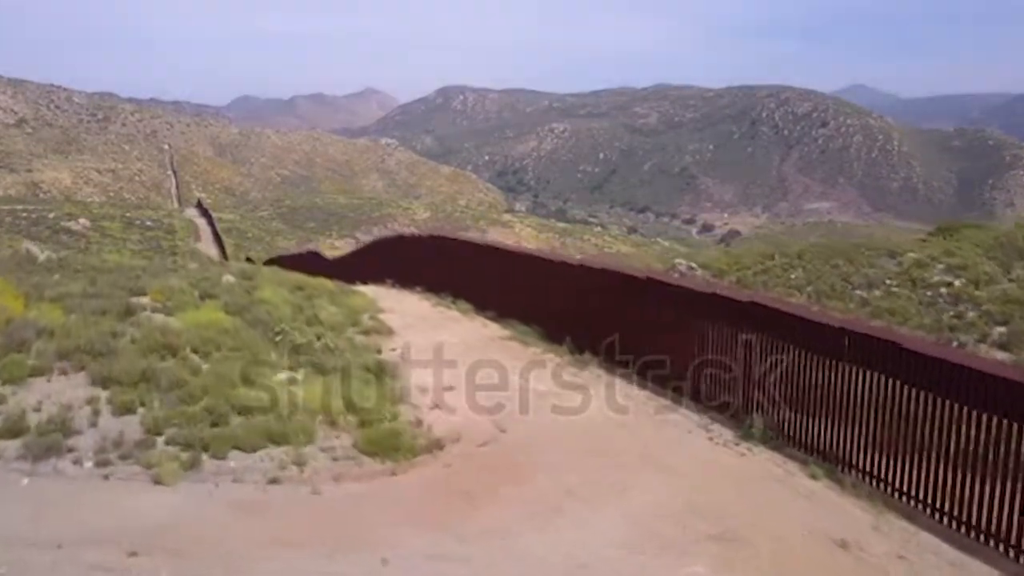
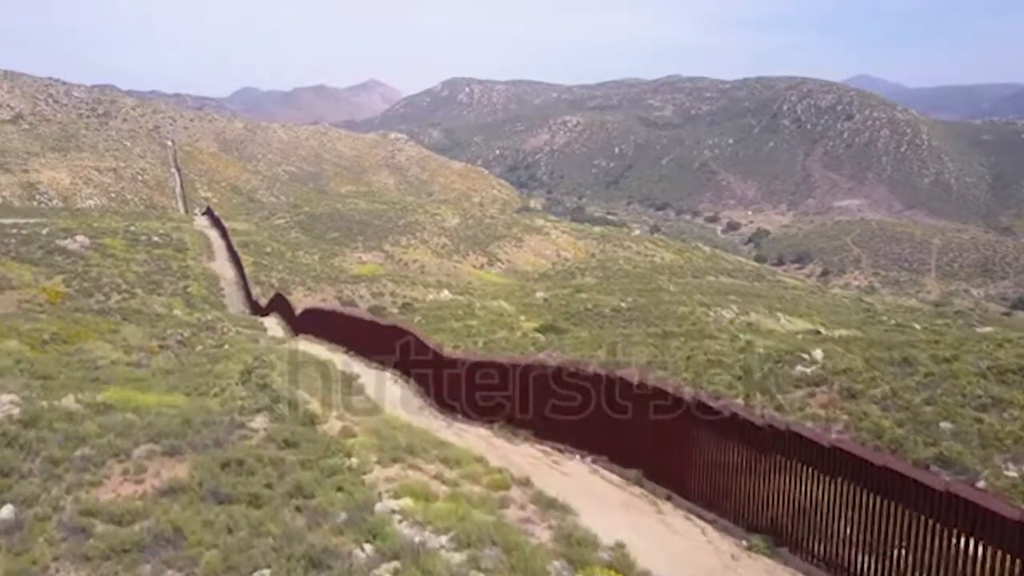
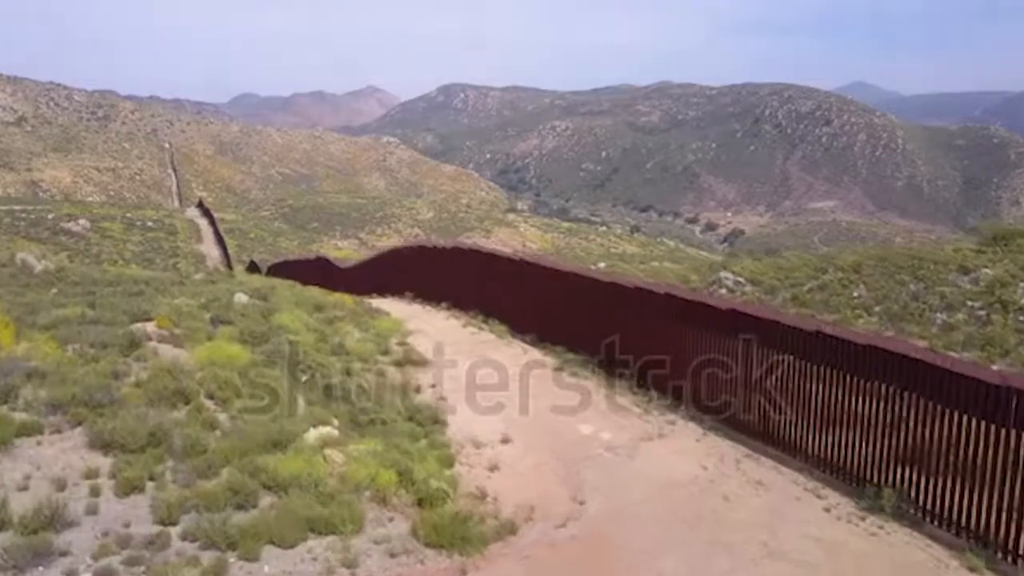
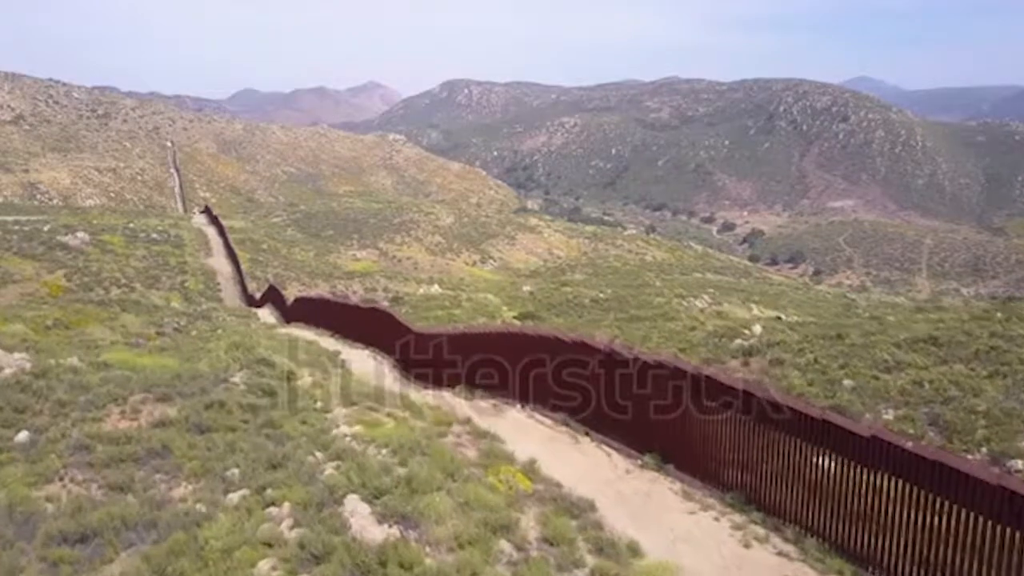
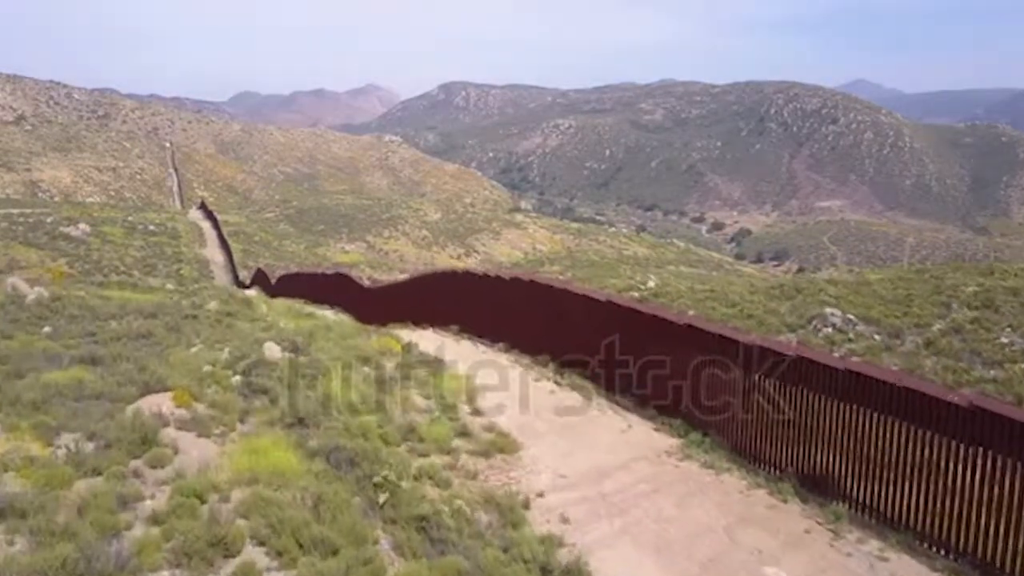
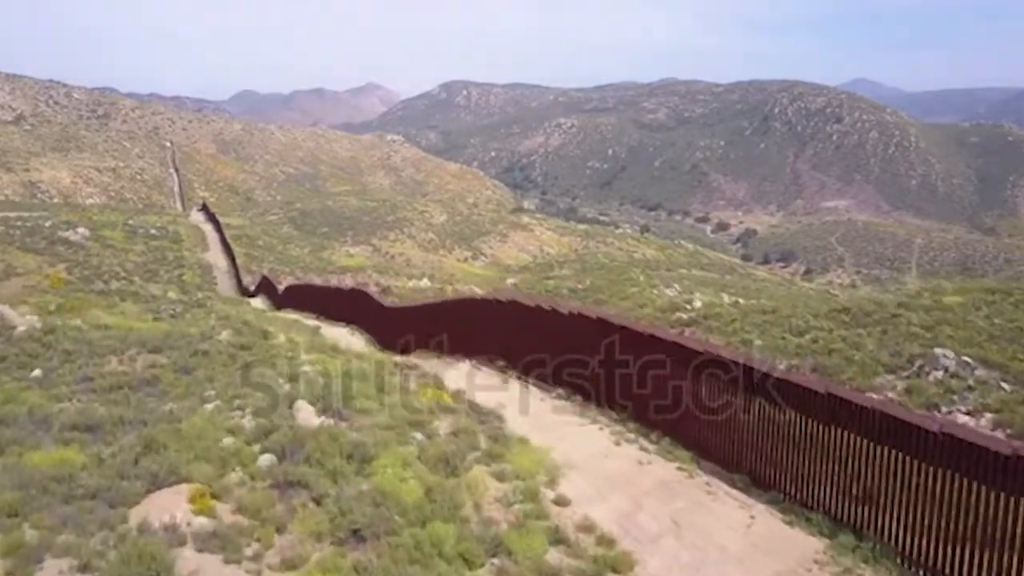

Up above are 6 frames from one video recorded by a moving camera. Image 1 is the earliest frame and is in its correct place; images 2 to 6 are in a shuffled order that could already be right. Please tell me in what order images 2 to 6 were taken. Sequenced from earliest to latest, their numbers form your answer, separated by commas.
3, 5, 6, 4, 2
